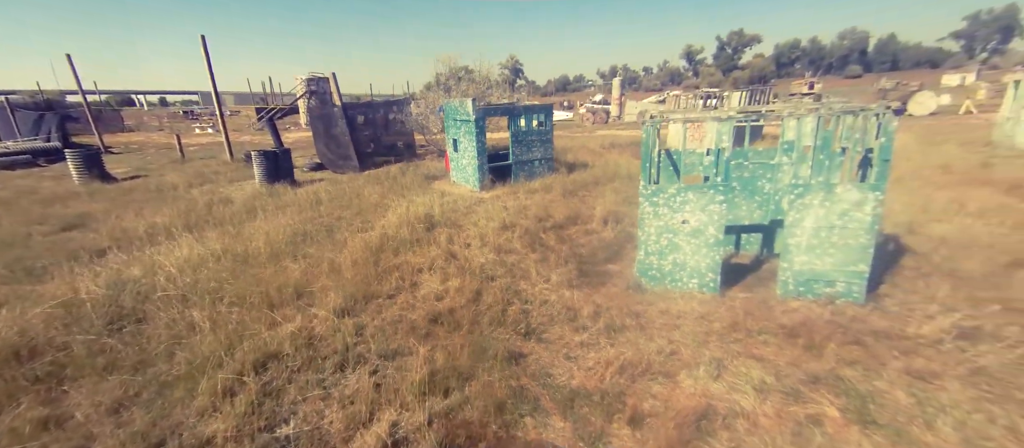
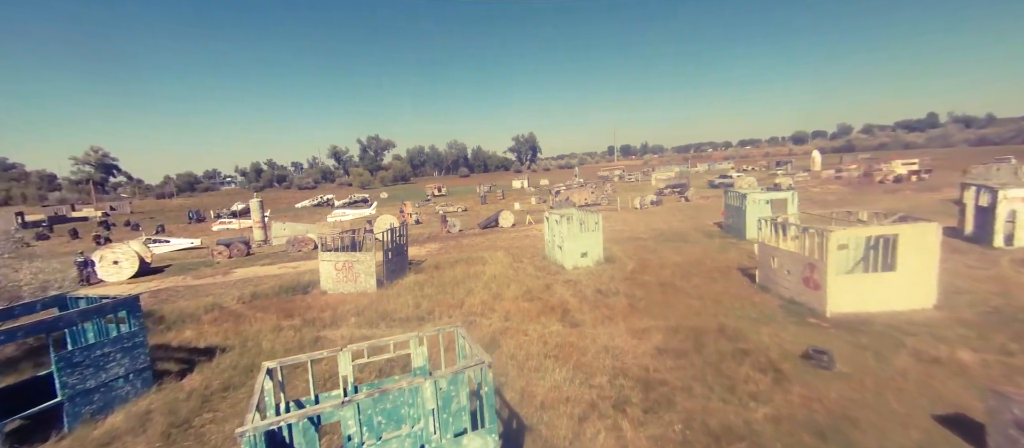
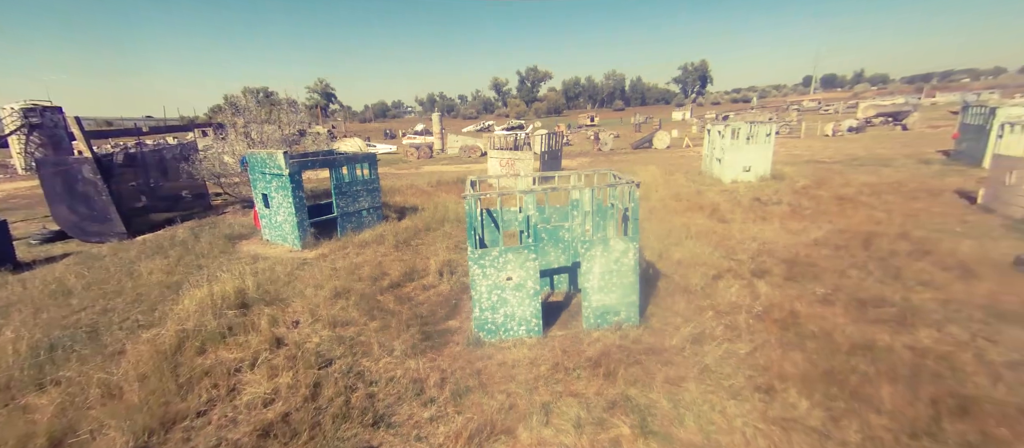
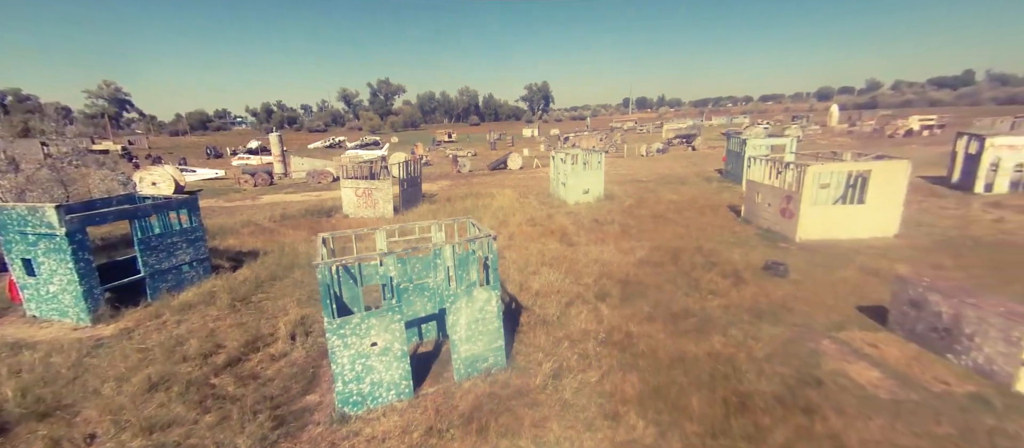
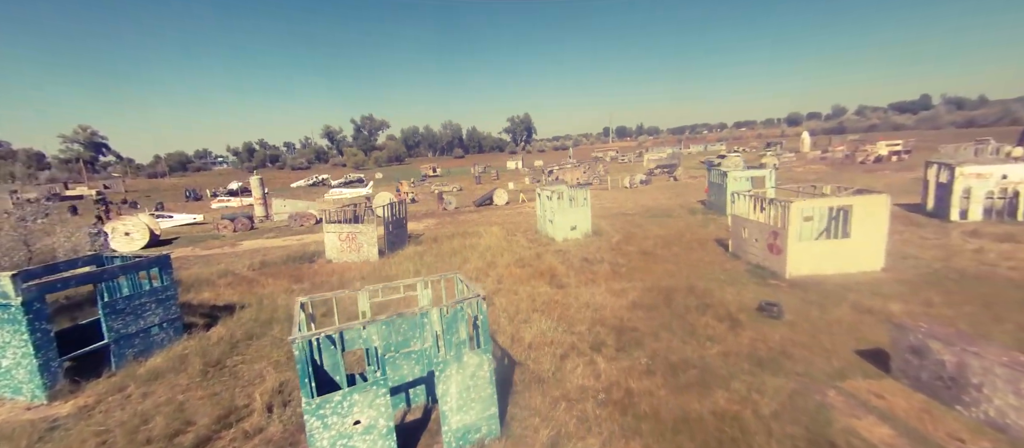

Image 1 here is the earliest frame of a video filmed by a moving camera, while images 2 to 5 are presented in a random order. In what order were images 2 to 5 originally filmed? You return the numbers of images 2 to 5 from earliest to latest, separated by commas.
3, 4, 5, 2
